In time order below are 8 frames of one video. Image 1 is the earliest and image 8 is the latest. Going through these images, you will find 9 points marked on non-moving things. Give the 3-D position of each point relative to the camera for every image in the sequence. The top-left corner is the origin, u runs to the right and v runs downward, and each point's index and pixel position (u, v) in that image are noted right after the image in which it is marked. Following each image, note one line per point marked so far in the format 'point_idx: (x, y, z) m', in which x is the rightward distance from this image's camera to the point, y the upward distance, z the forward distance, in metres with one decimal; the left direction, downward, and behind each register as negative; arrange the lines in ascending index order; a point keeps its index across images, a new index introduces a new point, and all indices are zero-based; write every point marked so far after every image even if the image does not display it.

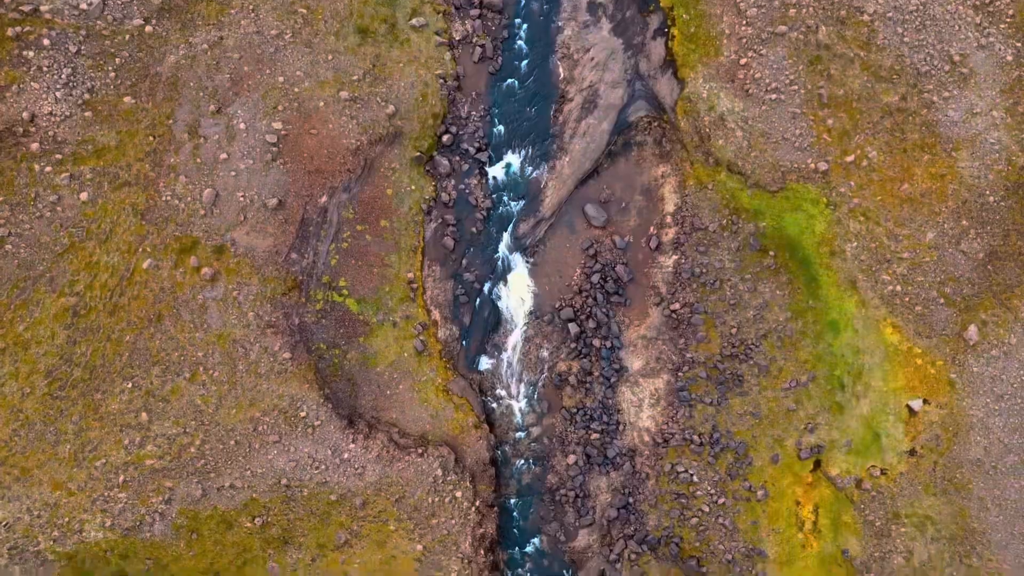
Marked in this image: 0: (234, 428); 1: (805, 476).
0: (-4.6, -2.3, +11.9) m
1: (+5.5, -3.5, +13.5) m
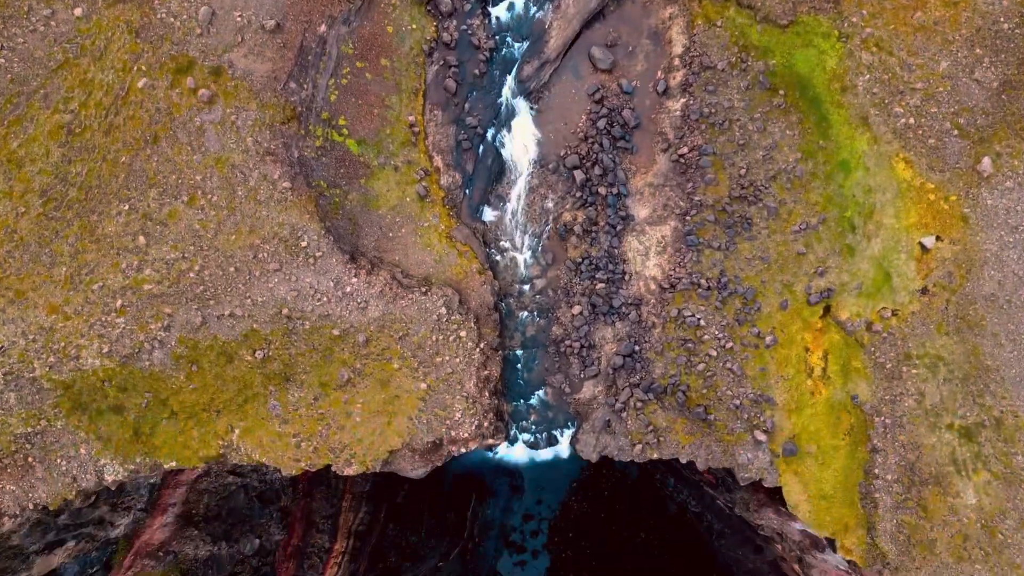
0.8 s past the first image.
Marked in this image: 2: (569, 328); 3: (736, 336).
0: (-4.5, +0.5, +11.7) m
1: (+5.6, -0.6, +13.3) m
2: (+1.1, -0.7, +14.0) m
3: (+4.1, -0.9, +13.3) m
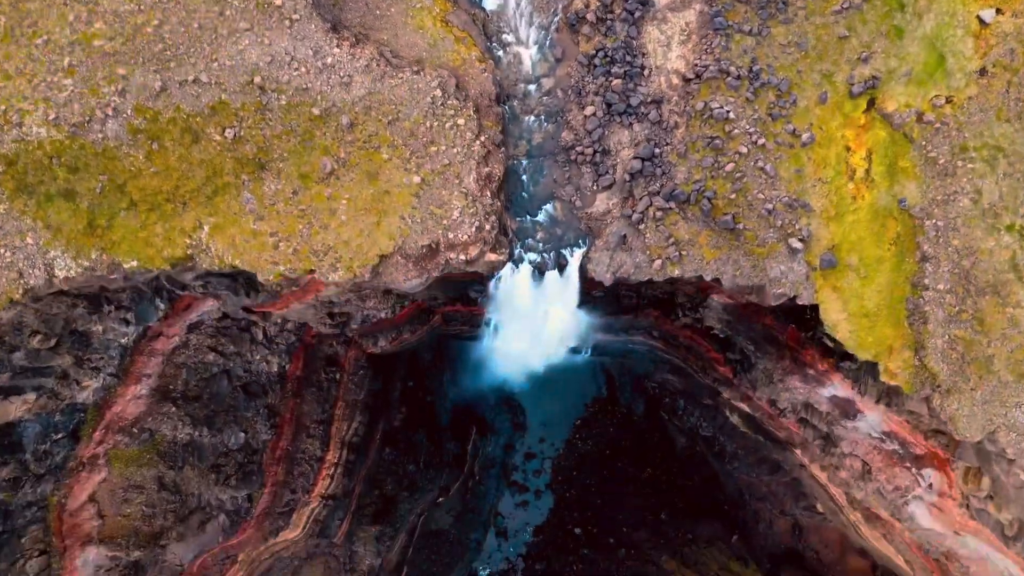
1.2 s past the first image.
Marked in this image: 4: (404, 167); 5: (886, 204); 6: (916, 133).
0: (-4.4, +3.9, +10.2) m
1: (+5.7, +2.8, +11.8) m
2: (+1.2, +2.7, +12.5) m
3: (+4.2, +2.5, +11.8) m
4: (-1.7, +1.9, +11.1) m
5: (+6.1, +1.4, +11.8) m
6: (+6.5, +2.5, +11.6) m
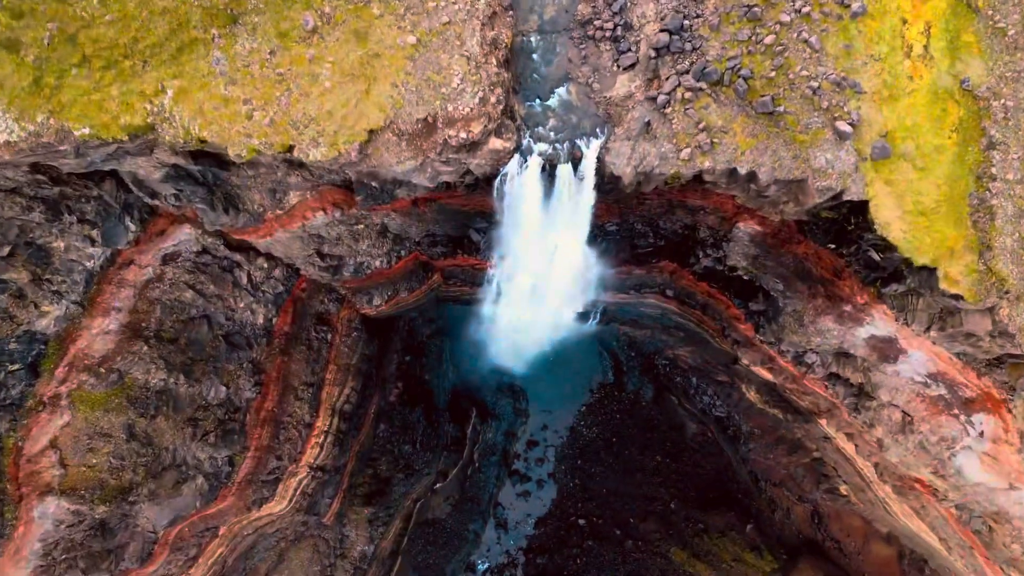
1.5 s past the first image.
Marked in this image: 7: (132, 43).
0: (-4.3, +5.6, +8.8) m
1: (+5.8, +4.4, +10.4) m
2: (+1.3, +4.3, +11.1) m
3: (+4.3, +4.1, +10.4) m
4: (-1.5, +3.6, +9.7) m
5: (+6.2, +3.0, +10.3) m
6: (+6.6, +4.0, +10.1) m
7: (-5.4, +3.2, +9.3) m
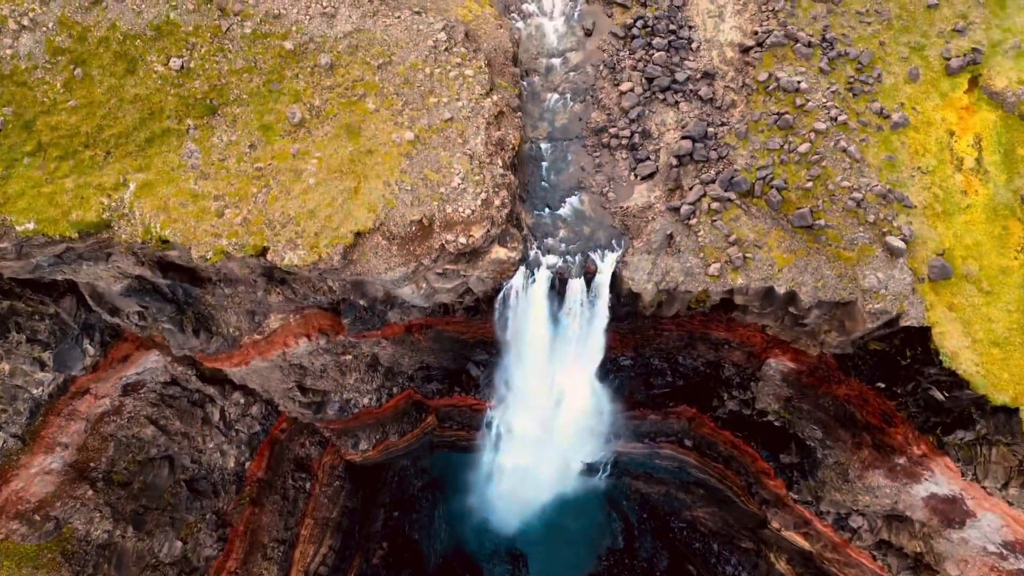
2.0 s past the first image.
0: (-4.1, +4.3, +8.4) m
1: (+5.9, +2.5, +9.6) m
2: (+1.5, +2.4, +10.3) m
3: (+4.5, +2.3, +9.5) m
4: (-1.4, +2.1, +8.8) m
5: (+6.3, +1.2, +9.2) m
6: (+6.7, +2.3, +9.3) m
7: (-5.3, +1.9, +8.3) m
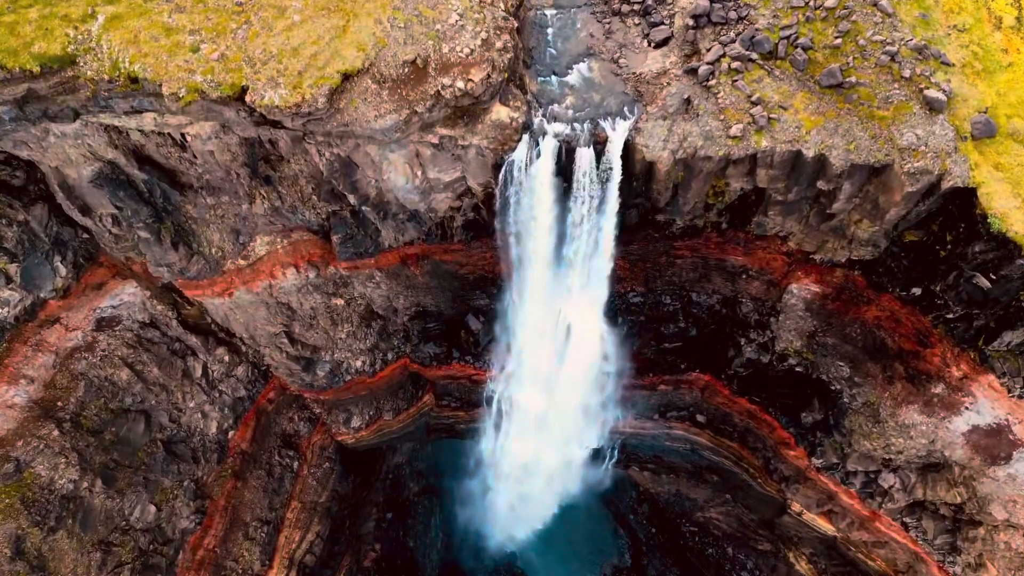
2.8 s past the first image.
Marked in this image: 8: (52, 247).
0: (-4.1, +6.0, +7.9) m
1: (+6.0, +4.1, +9.0) m
2: (+1.5, +3.9, +9.7) m
3: (+4.5, +3.9, +8.9) m
4: (-1.4, +3.7, +8.2) m
5: (+6.3, +2.8, +8.5) m
6: (+6.8, +3.8, +8.6) m
7: (-5.2, +3.6, +7.7) m
8: (-7.6, +0.7, +11.9) m
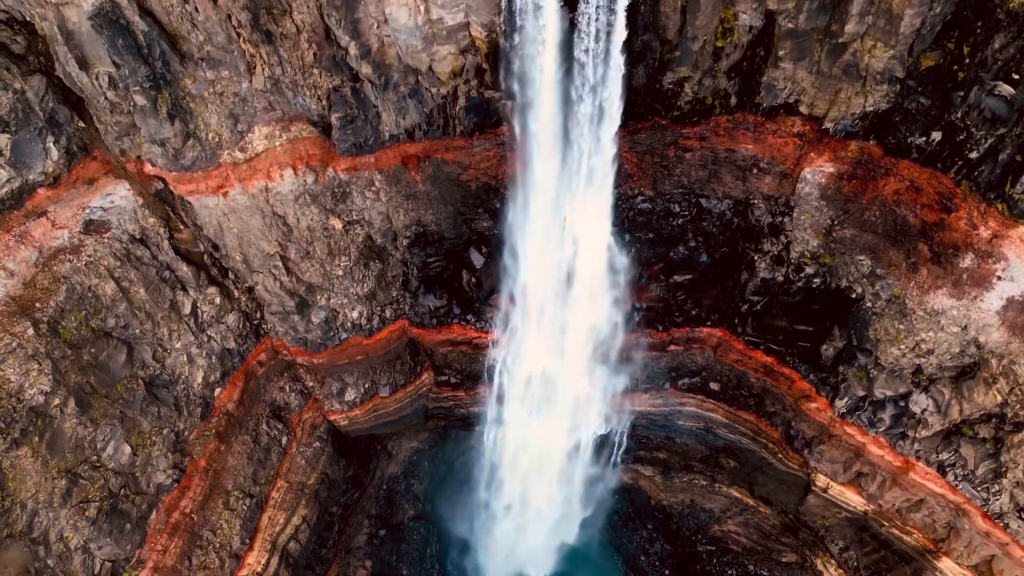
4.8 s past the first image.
0: (-4.0, +8.5, +8.5) m
1: (+6.0, +6.4, +9.2) m
2: (+1.6, +6.1, +9.9) m
3: (+4.6, +6.2, +9.1) m
4: (-1.3, +6.1, +8.4) m
5: (+6.4, +5.1, +8.6) m
6: (+6.8, +6.2, +8.8) m
7: (-5.2, +6.1, +7.9) m
8: (-7.5, +2.6, +11.6) m
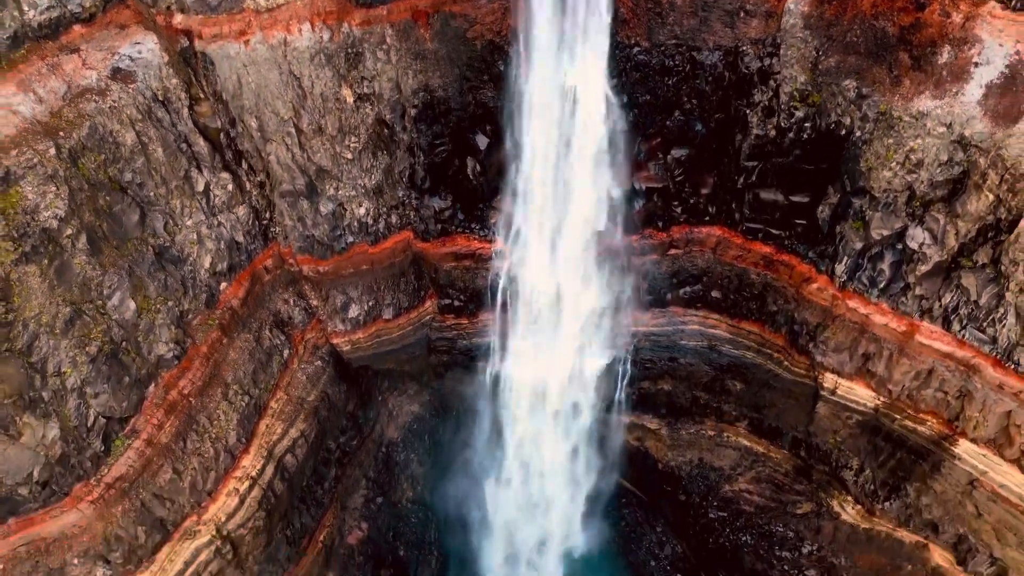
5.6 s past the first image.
0: (-4.0, +12.0, +10.5) m
1: (+6.1, +9.8, +10.9) m
2: (+1.6, +9.4, +11.5) m
3: (+4.6, +9.6, +10.7) m
4: (-1.3, +9.7, +10.0) m
5: (+6.5, +8.7, +10.0) m
6: (+6.9, +9.6, +10.5) m
7: (-5.1, +9.7, +9.6) m
8: (-7.4, +5.6, +12.6) m
